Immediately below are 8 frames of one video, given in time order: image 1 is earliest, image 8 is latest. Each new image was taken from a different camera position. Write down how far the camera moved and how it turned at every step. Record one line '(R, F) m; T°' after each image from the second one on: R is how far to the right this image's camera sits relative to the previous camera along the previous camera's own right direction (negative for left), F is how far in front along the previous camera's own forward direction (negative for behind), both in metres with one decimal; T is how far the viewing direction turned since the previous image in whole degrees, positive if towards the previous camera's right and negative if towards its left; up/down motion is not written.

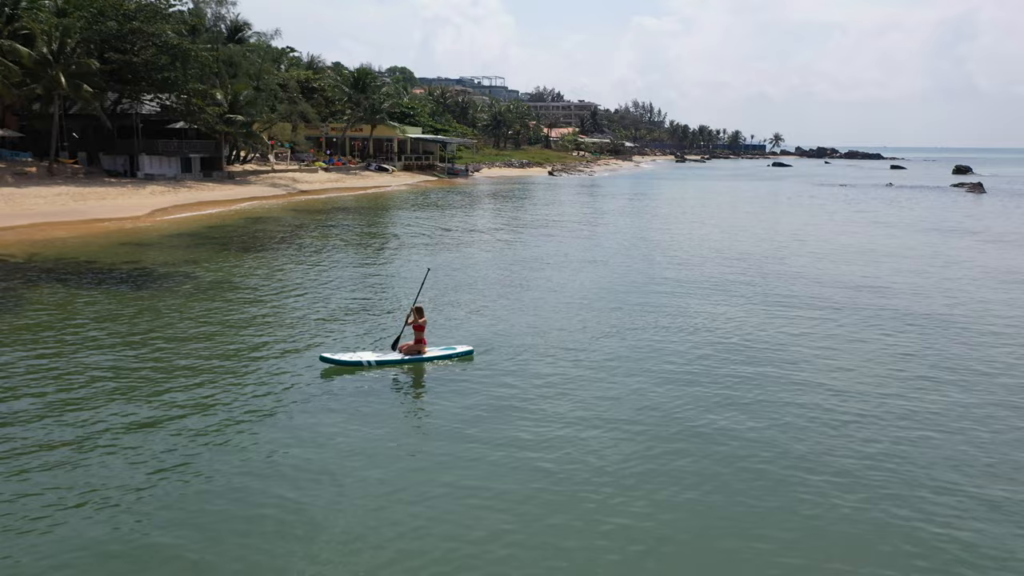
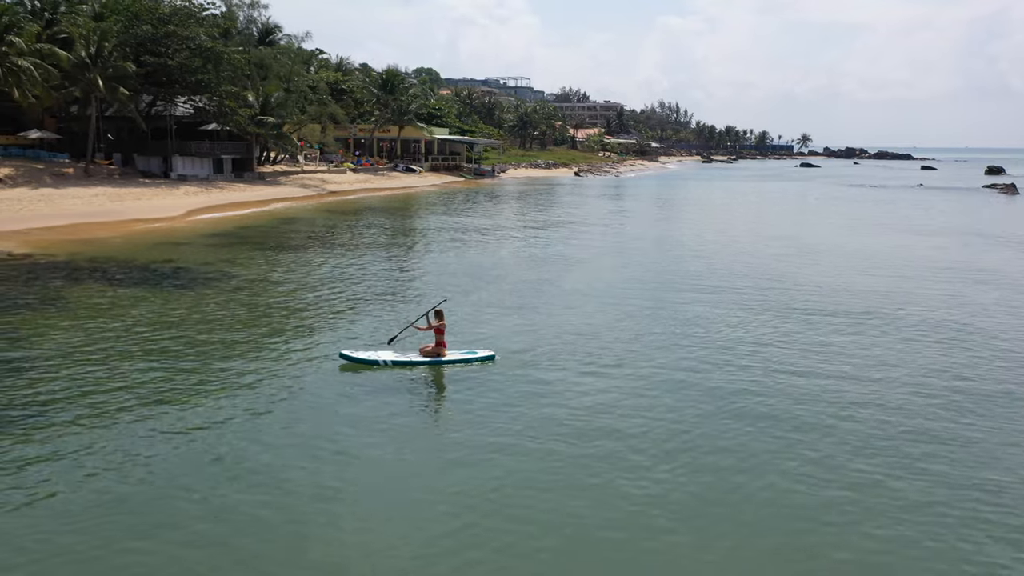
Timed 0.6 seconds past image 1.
(-0.2, -0.2) m; -2°
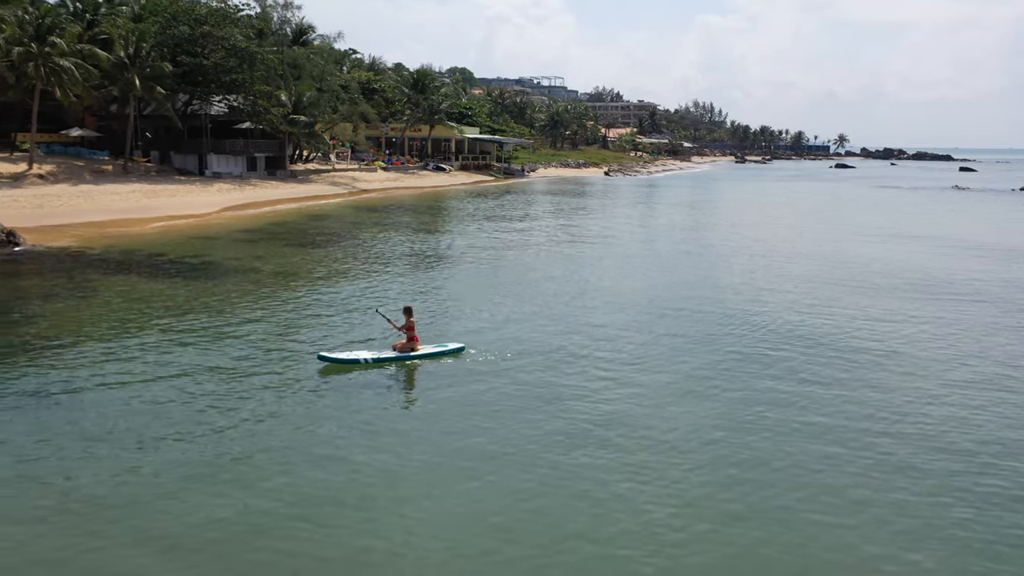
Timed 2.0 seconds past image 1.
(+0.5, -0.2) m; -2°
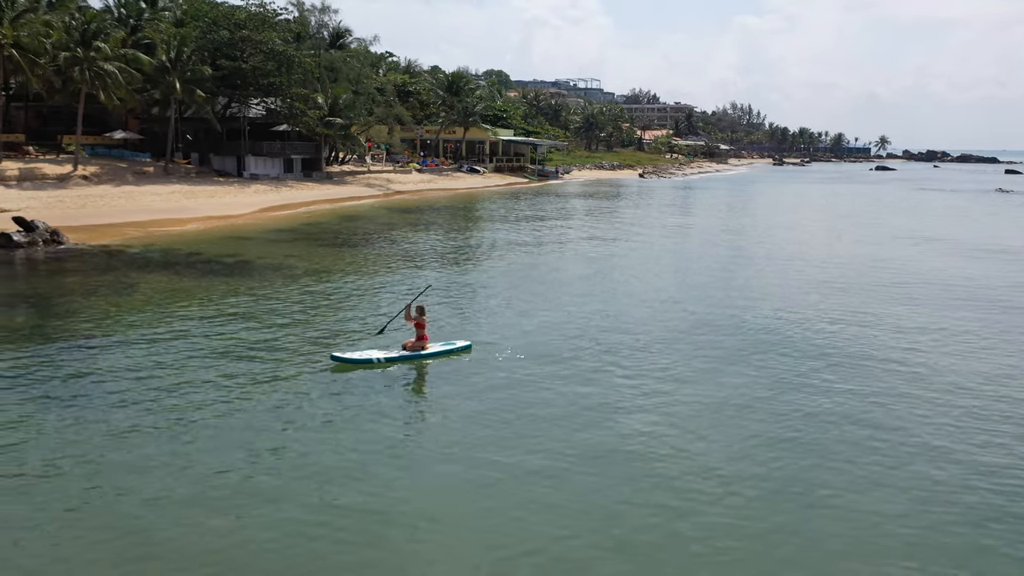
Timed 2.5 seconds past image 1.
(+0.2, 0.0) m; -3°
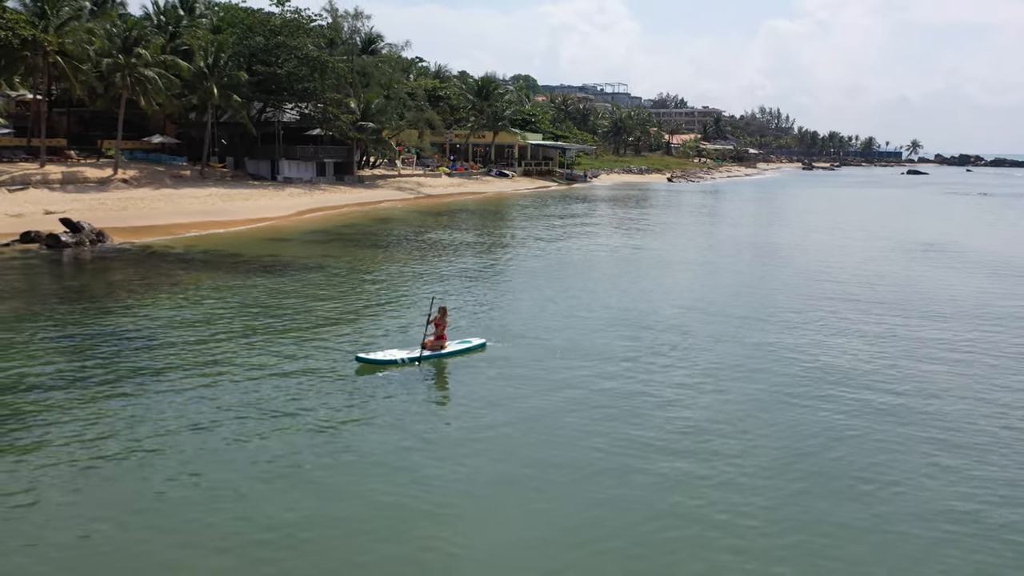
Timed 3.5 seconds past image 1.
(-0.3, -0.3) m; -2°
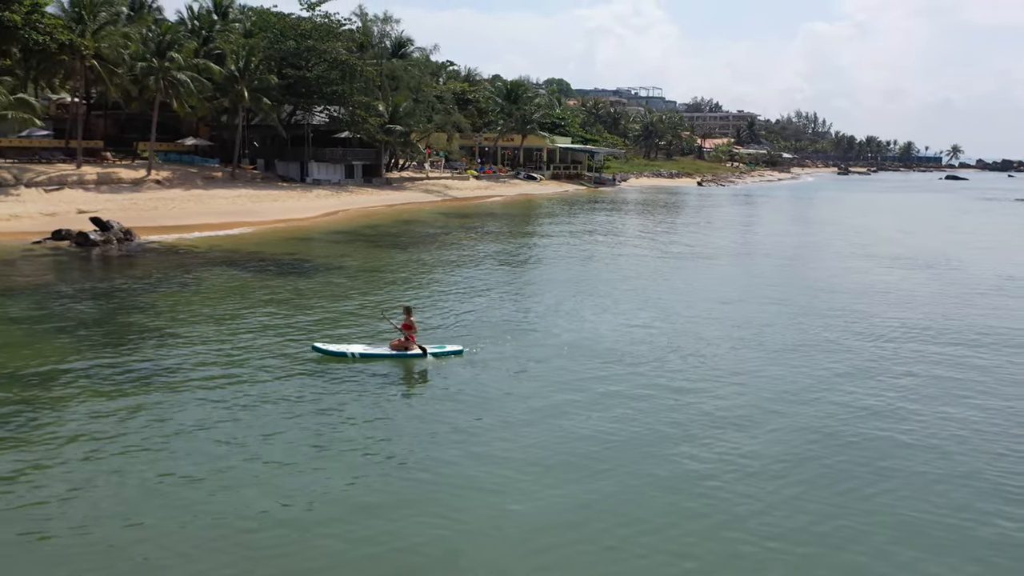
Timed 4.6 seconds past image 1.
(+0.7, 0.0) m; -2°
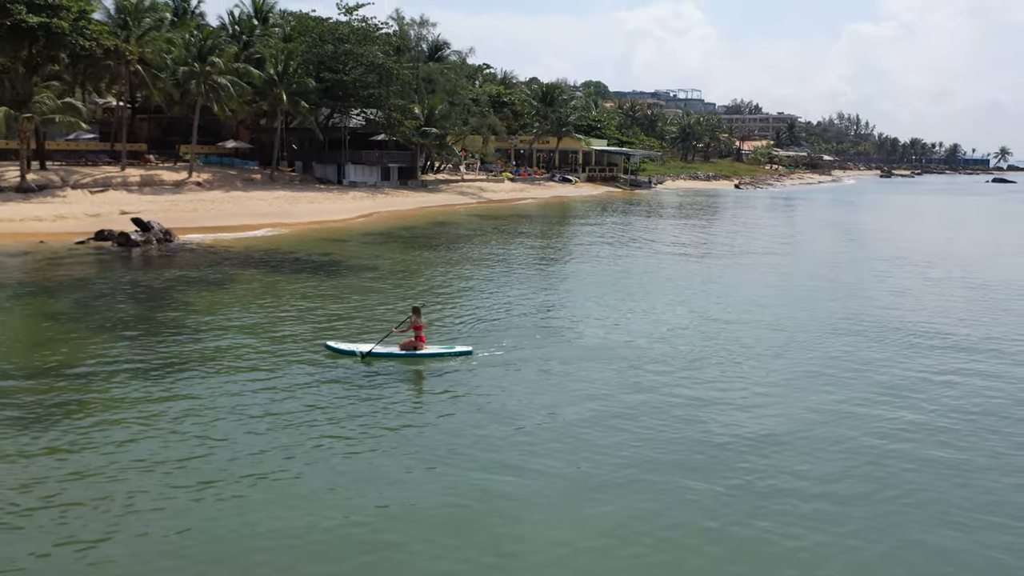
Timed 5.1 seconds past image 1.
(+0.2, 0.0) m; -3°
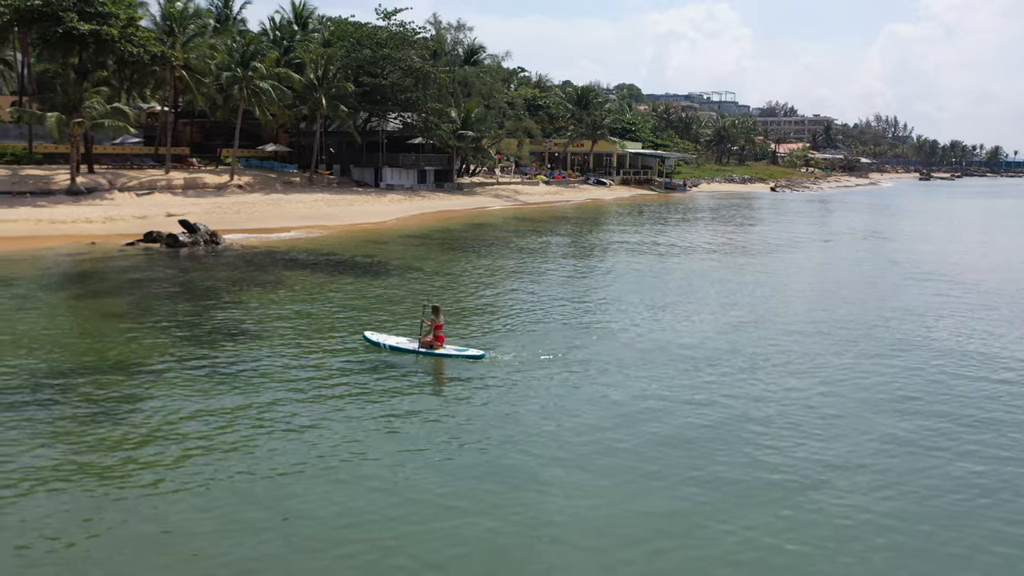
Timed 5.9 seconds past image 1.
(-0.4, -0.2) m; -2°
